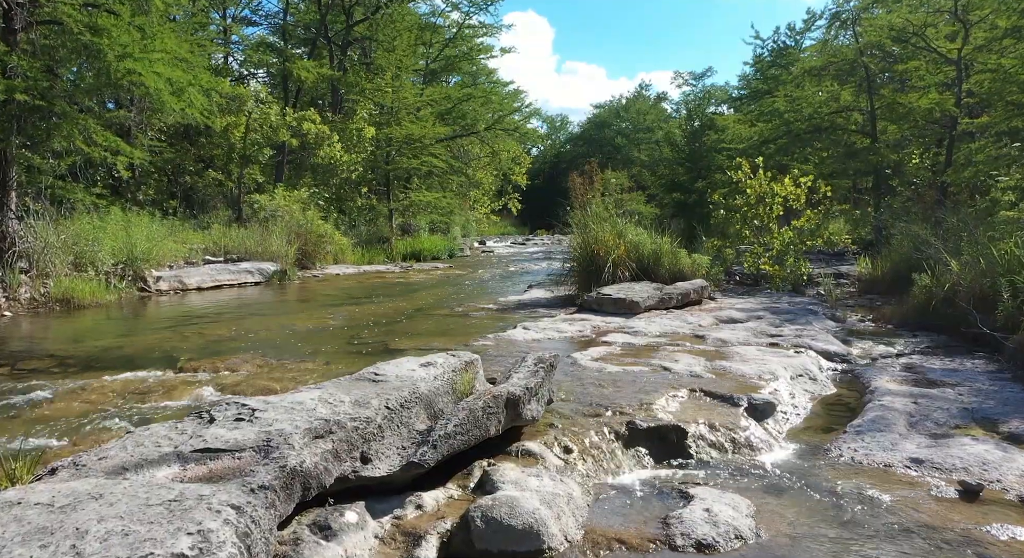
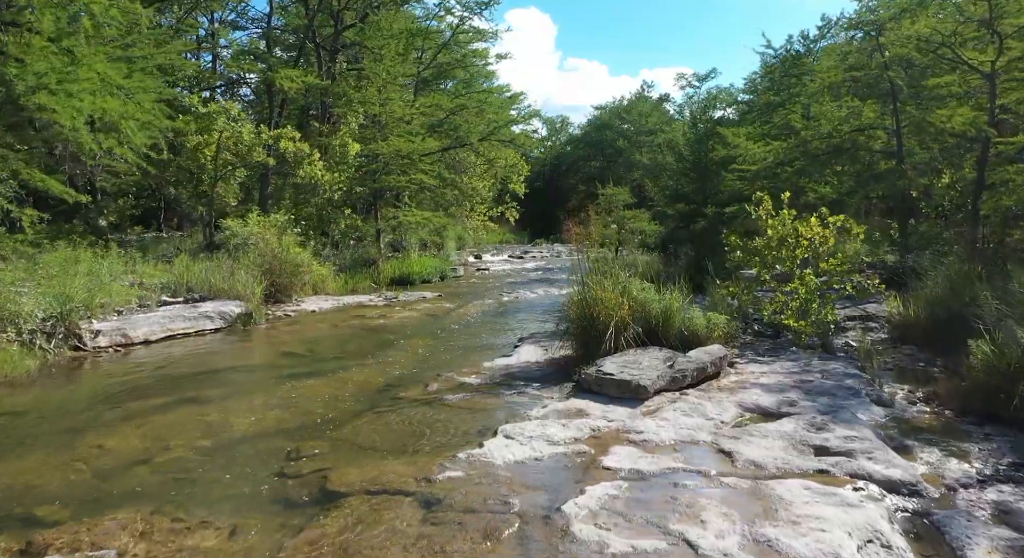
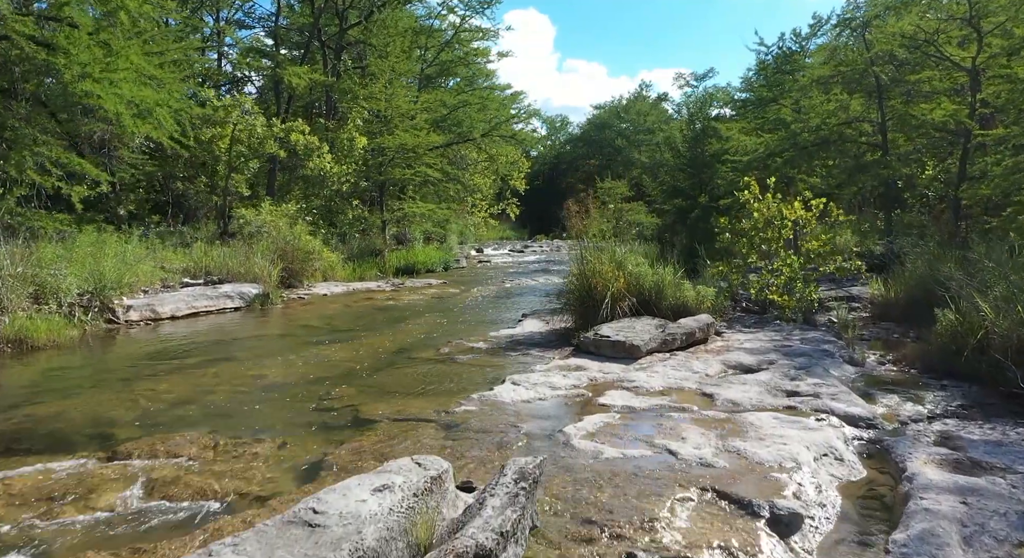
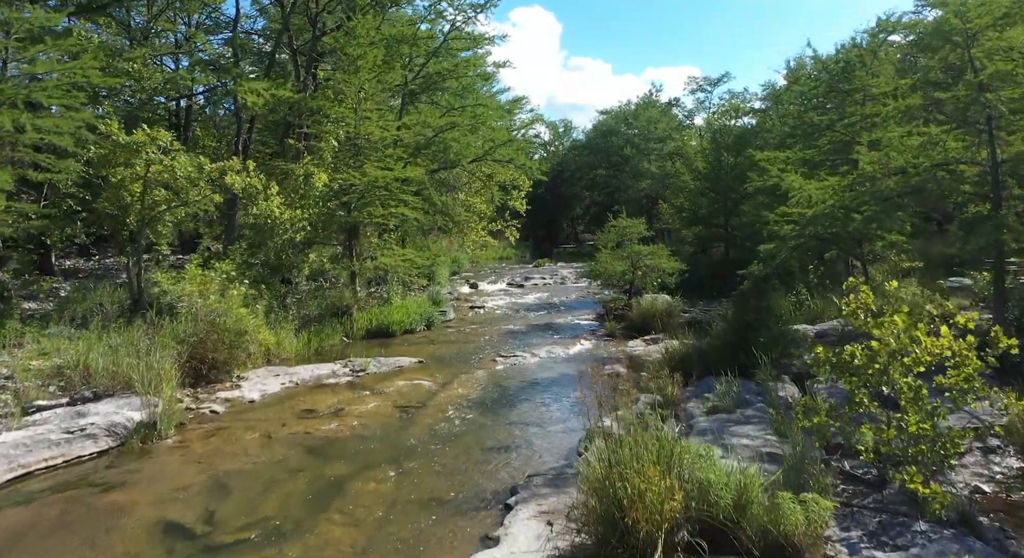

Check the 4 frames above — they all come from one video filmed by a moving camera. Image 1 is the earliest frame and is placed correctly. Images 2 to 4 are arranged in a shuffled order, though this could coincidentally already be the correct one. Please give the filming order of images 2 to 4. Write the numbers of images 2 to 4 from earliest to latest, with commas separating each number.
3, 2, 4
